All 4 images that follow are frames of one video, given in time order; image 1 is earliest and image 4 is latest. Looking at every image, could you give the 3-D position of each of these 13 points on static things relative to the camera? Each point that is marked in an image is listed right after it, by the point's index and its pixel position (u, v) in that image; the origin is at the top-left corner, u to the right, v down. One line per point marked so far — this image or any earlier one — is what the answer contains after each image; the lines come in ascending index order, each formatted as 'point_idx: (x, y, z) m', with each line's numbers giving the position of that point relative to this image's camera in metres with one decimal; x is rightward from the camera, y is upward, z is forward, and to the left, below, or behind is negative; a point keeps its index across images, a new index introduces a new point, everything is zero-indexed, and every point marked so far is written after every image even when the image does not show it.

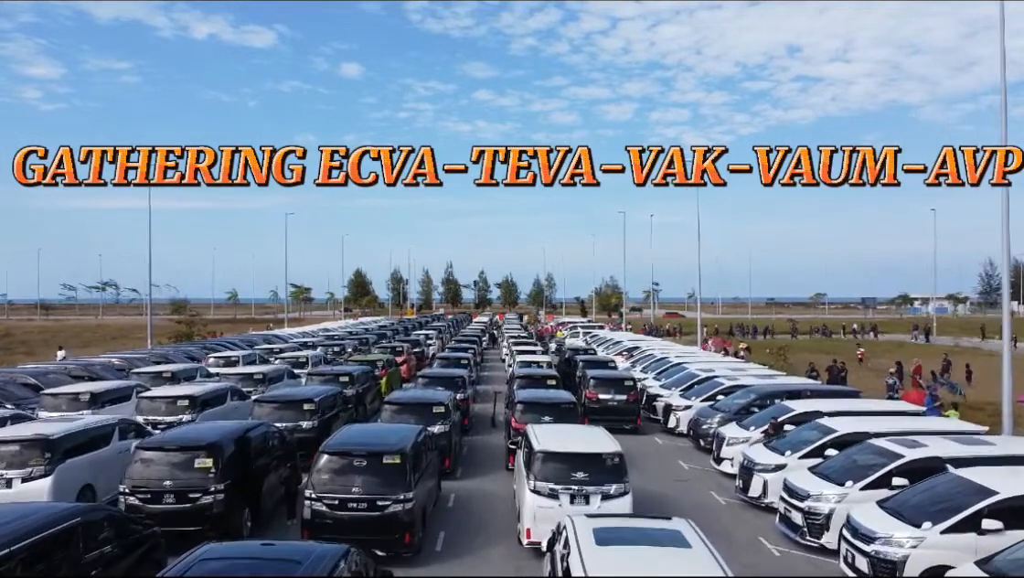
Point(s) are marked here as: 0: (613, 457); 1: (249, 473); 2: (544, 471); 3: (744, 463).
0: (+1.4, -2.3, +11.5) m
1: (-3.8, -2.6, +11.8) m
2: (+0.4, -2.5, +11.5) m
3: (+4.1, -3.1, +14.8) m
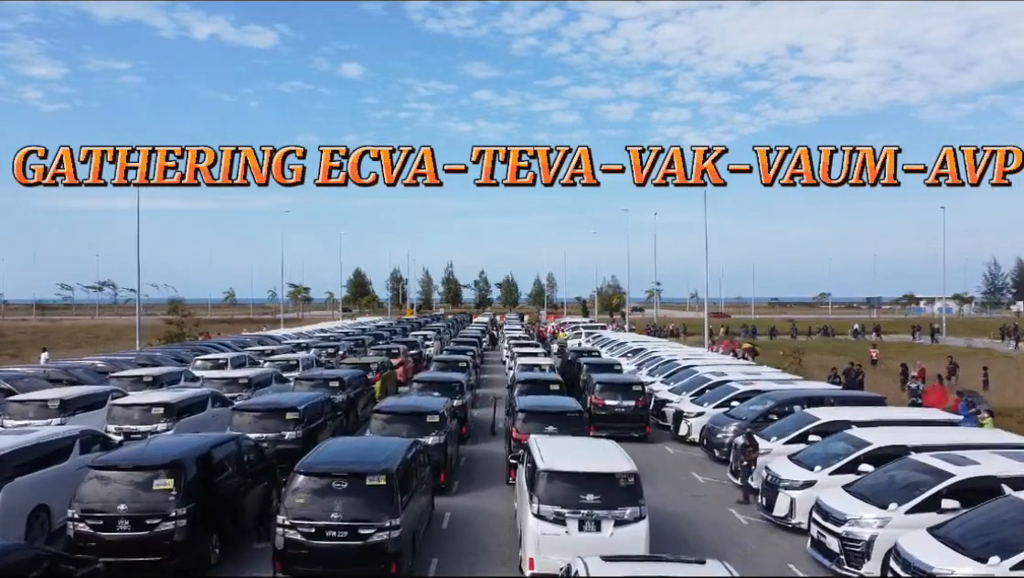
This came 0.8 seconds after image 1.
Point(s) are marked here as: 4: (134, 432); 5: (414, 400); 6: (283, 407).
0: (+1.4, -2.3, +10.2) m
1: (-3.7, -2.6, +10.5) m
2: (+0.4, -2.5, +10.1) m
3: (+4.1, -3.1, +13.5) m
4: (-7.5, -2.8, +16.4) m
5: (-2.0, -2.2, +16.7) m
6: (-4.3, -2.2, +15.6) m
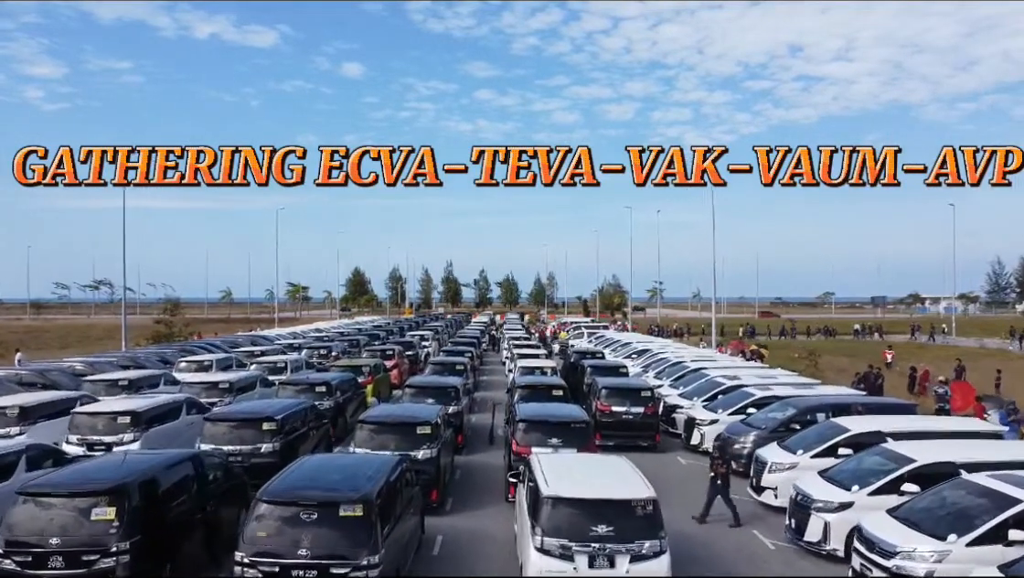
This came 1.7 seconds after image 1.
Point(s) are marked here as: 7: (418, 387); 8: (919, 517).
0: (+1.4, -2.3, +8.8) m
1: (-3.8, -2.5, +9.1) m
2: (+0.4, -2.4, +8.7) m
3: (+4.1, -3.0, +12.1) m
4: (-7.5, -2.8, +15.0) m
5: (-2.0, -2.2, +15.3) m
6: (-4.3, -2.2, +14.2) m
7: (-2.2, -2.2, +19.1) m
8: (+4.9, -2.7, +10.0) m
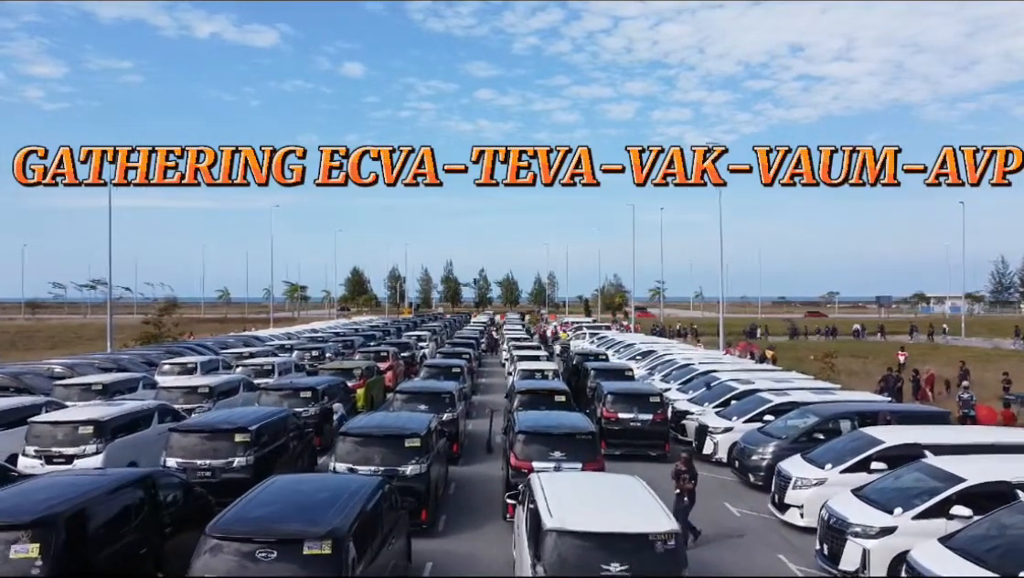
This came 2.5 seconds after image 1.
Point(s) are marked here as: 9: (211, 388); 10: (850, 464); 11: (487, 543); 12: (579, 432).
0: (+1.4, -2.2, +7.5) m
1: (-3.8, -2.5, +7.8) m
2: (+0.4, -2.4, +7.4) m
3: (+4.1, -3.0, +10.8) m
4: (-7.5, -2.7, +13.7) m
5: (-2.0, -2.1, +14.0) m
6: (-4.3, -2.1, +12.9) m
7: (-2.2, -2.2, +17.8) m
8: (+4.9, -2.7, +8.7) m
9: (-7.0, -2.3, +19.5) m
10: (+5.1, -2.7, +12.7) m
11: (-0.4, -3.6, +12.0) m
12: (+1.0, -2.2, +13.0) m
